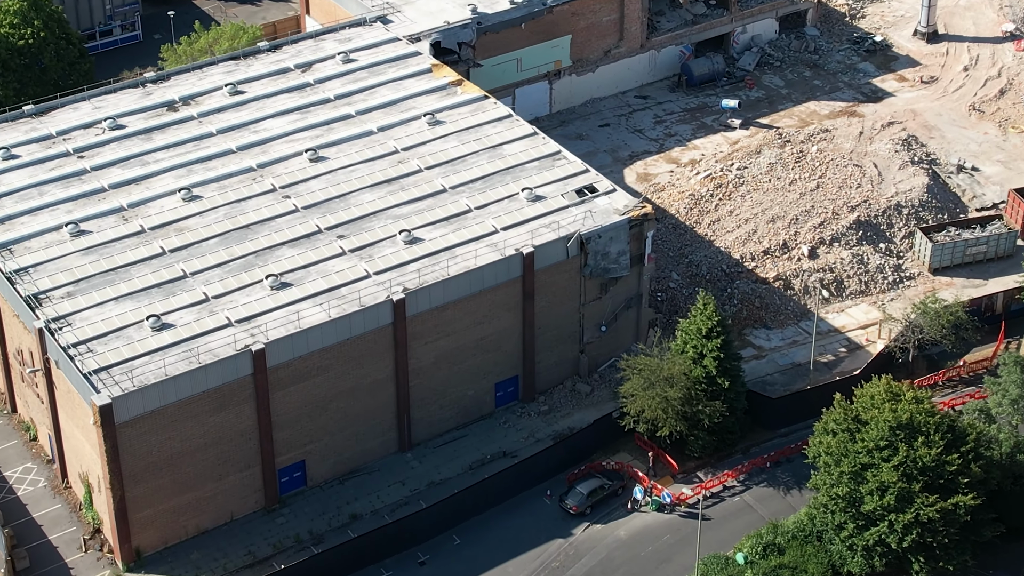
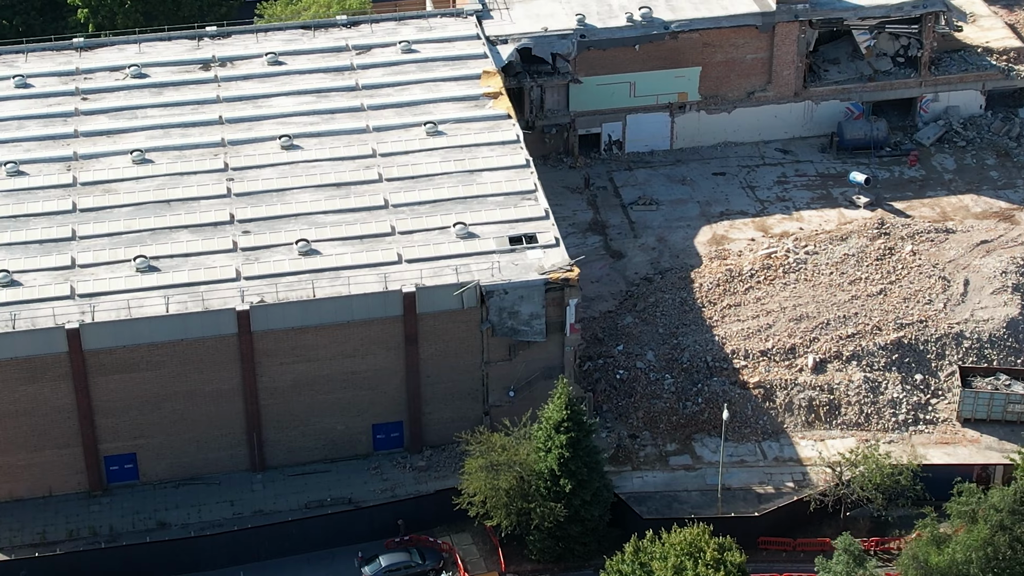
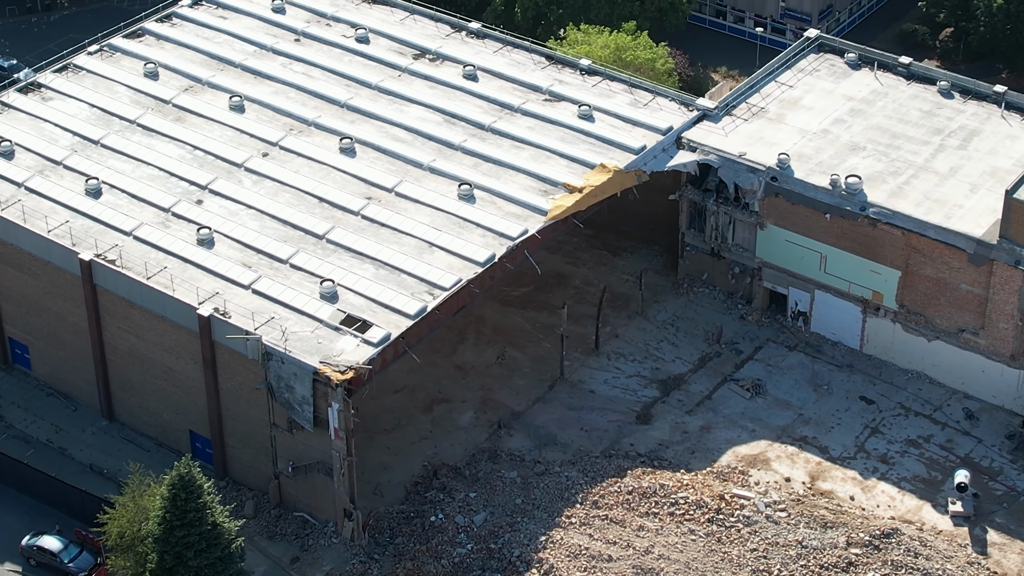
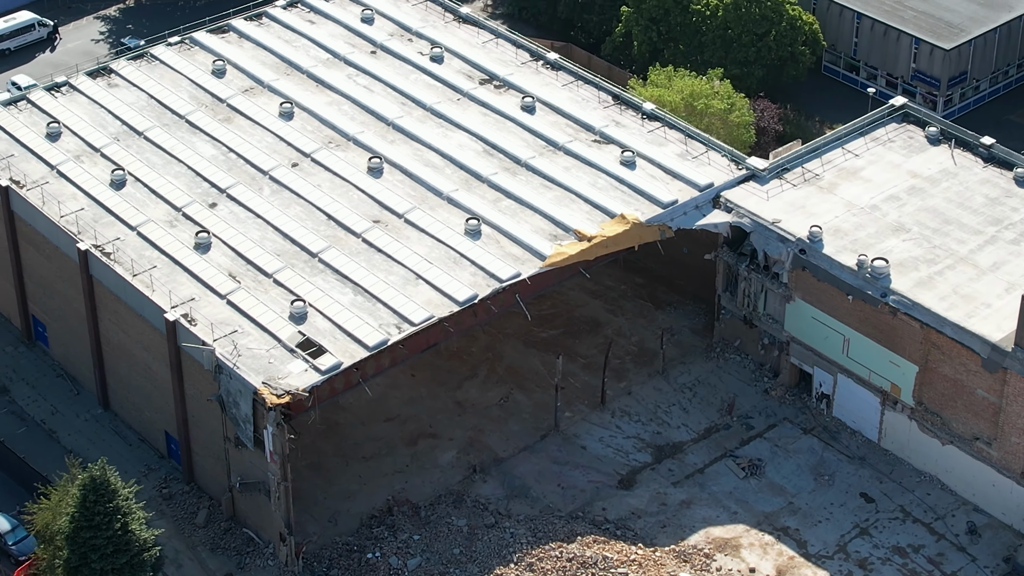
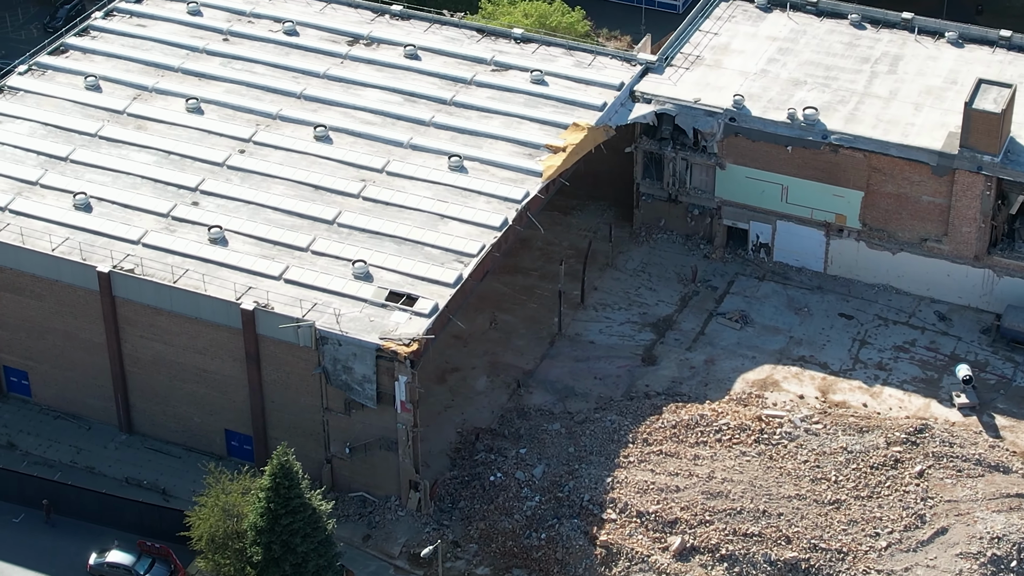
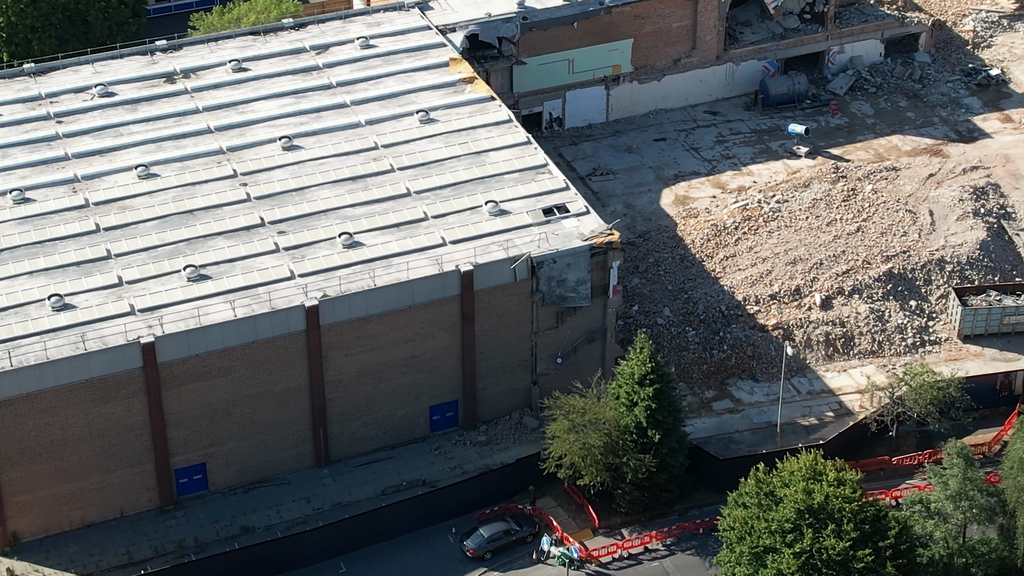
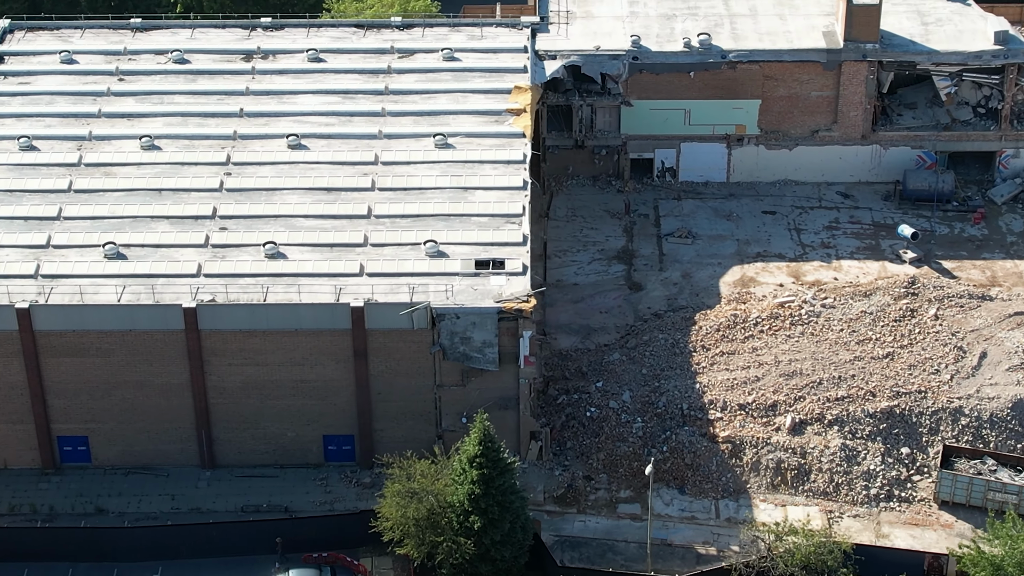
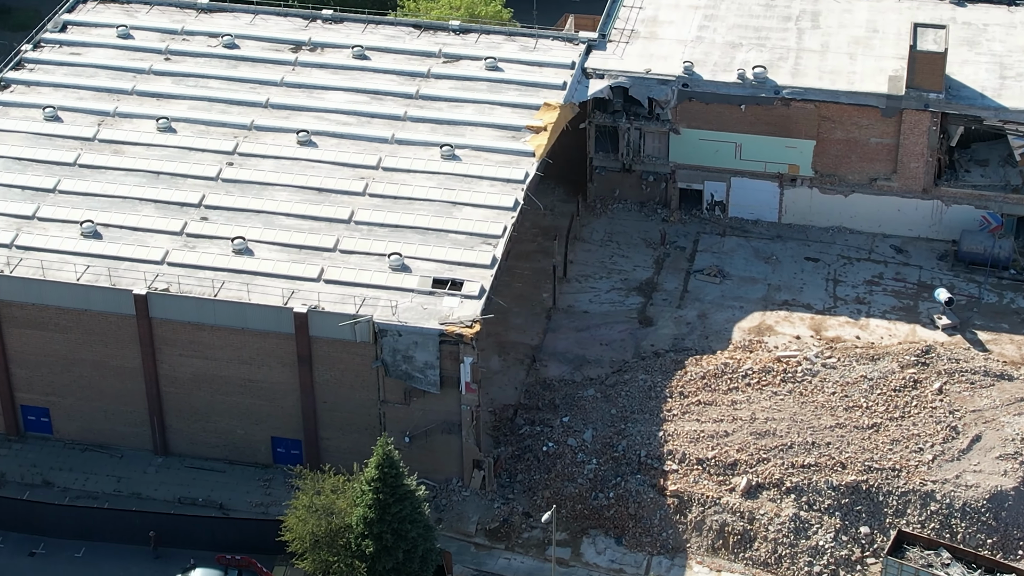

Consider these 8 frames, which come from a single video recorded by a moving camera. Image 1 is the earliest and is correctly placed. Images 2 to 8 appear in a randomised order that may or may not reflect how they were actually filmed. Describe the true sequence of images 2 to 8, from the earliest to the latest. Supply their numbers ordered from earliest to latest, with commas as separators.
6, 2, 7, 8, 5, 3, 4
